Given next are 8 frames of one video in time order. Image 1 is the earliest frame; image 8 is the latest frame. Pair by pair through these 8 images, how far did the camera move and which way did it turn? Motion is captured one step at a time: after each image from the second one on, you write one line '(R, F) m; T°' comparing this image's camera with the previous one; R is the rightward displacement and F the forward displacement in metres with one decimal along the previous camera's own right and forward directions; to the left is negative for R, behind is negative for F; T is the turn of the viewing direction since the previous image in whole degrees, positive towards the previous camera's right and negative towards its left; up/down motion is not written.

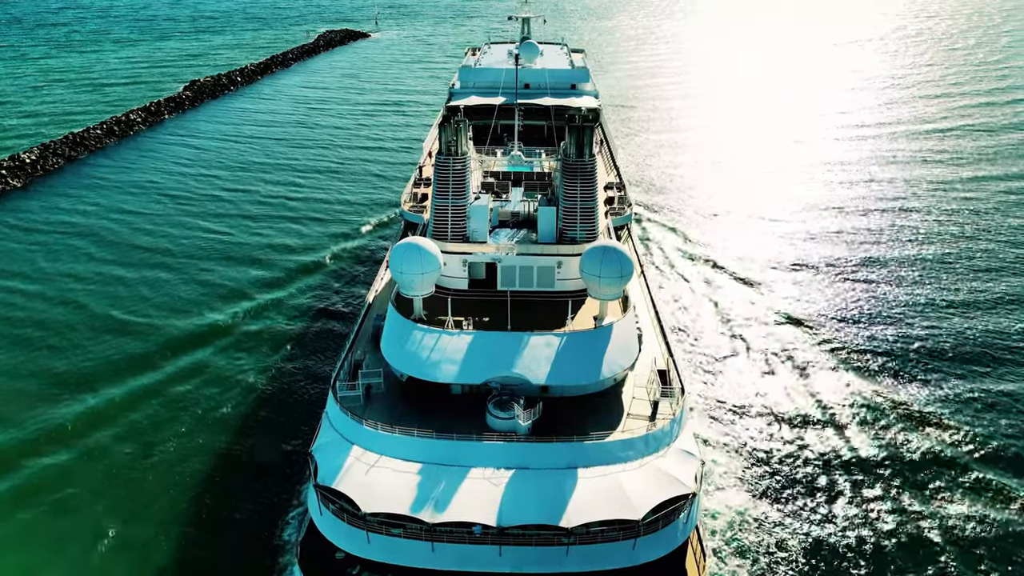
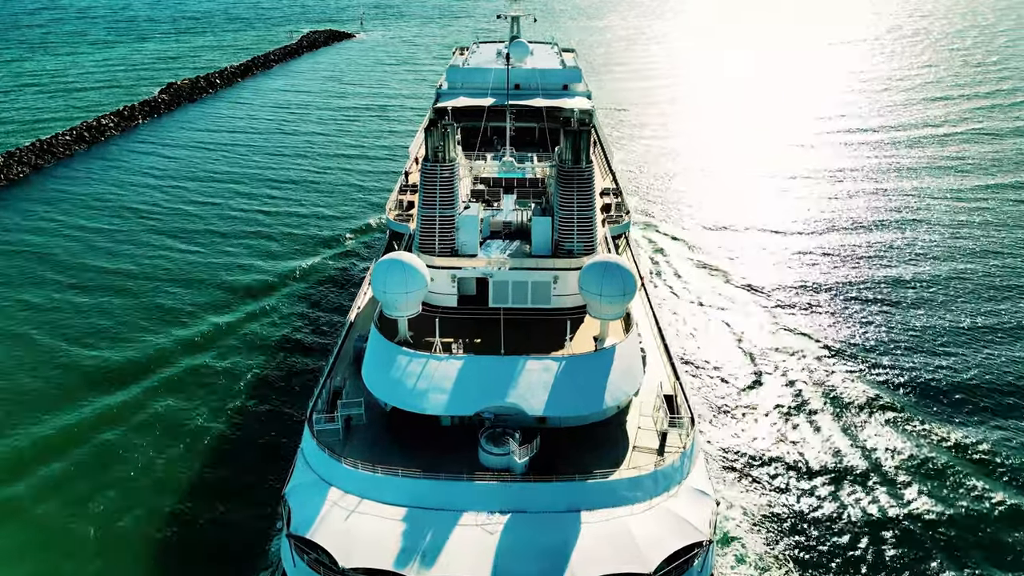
(-0.1, +2.4) m; +1°
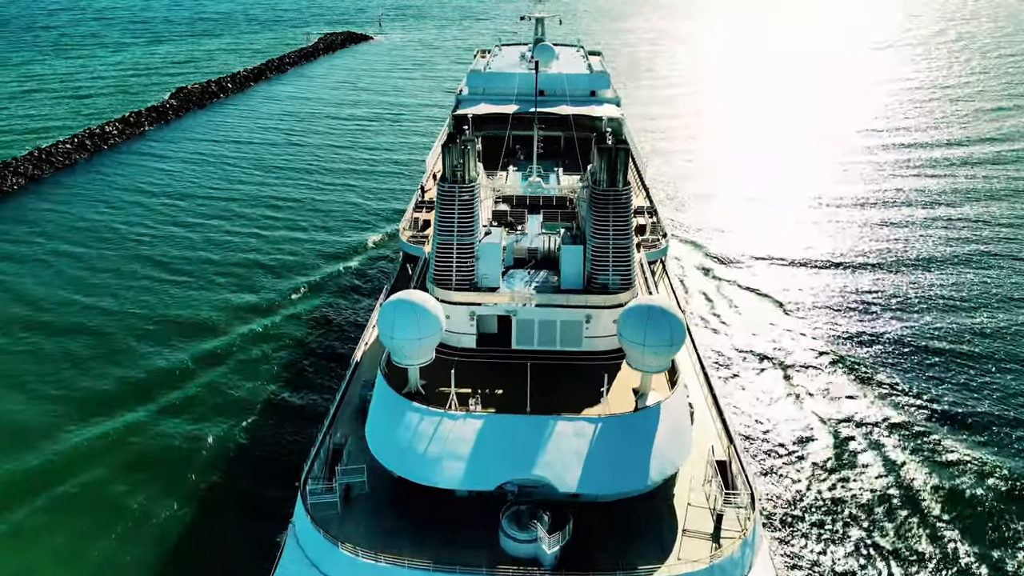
(-0.3, +3.8) m; -1°
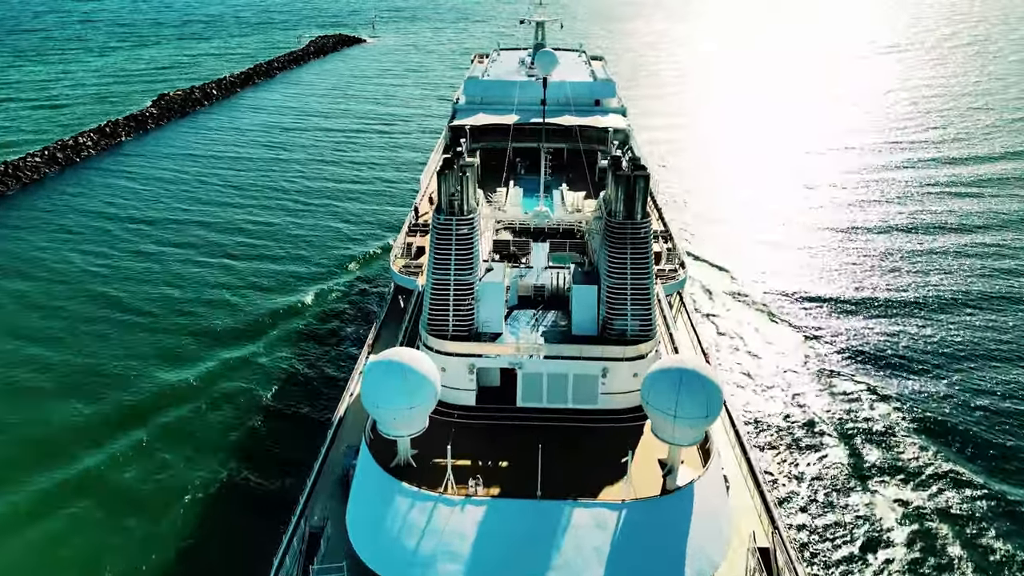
(-0.3, +3.5) m; 0°
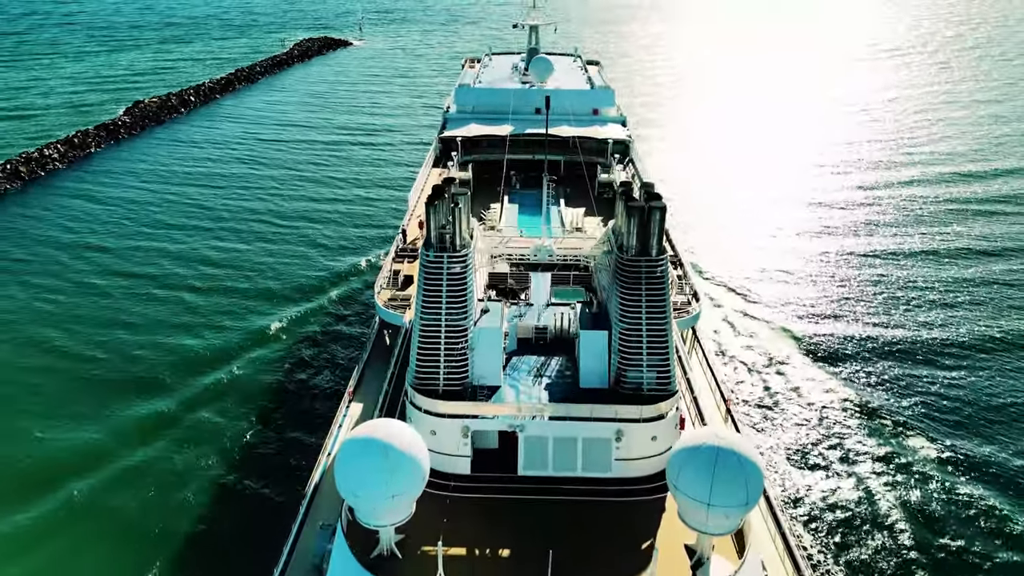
(-0.2, +3.1) m; +1°
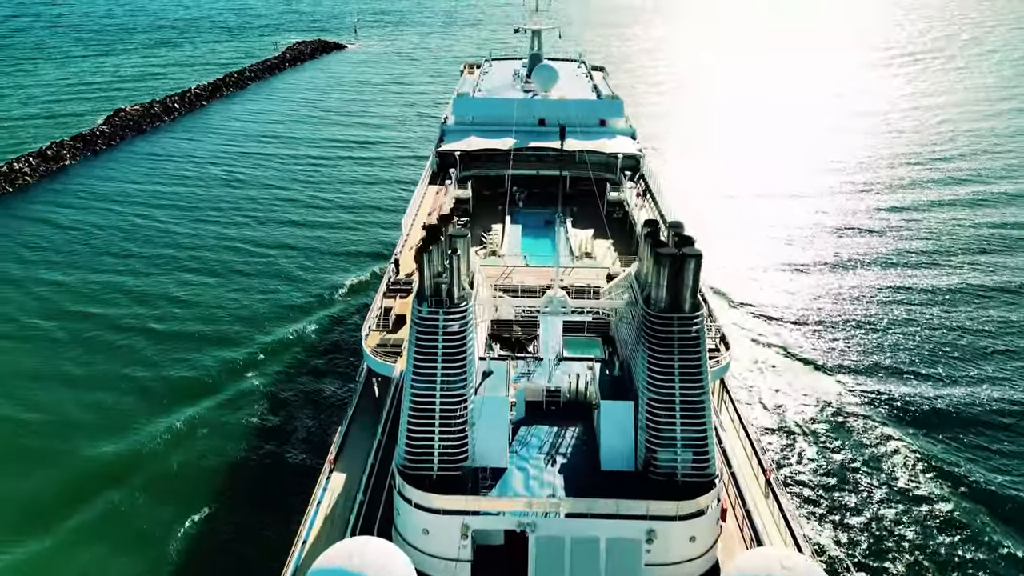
(-0.2, +3.6) m; 0°
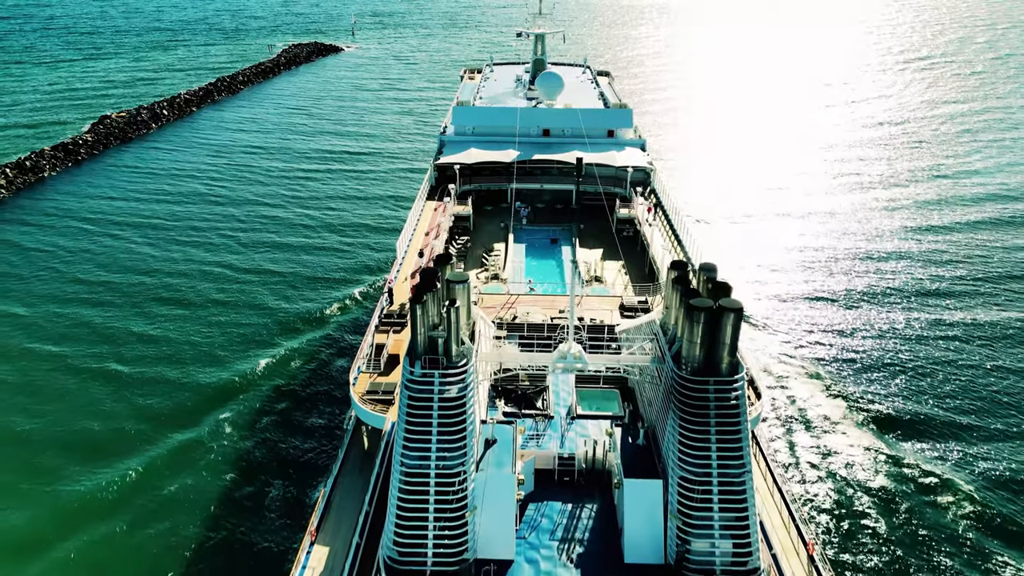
(-0.2, +2.9) m; 0°
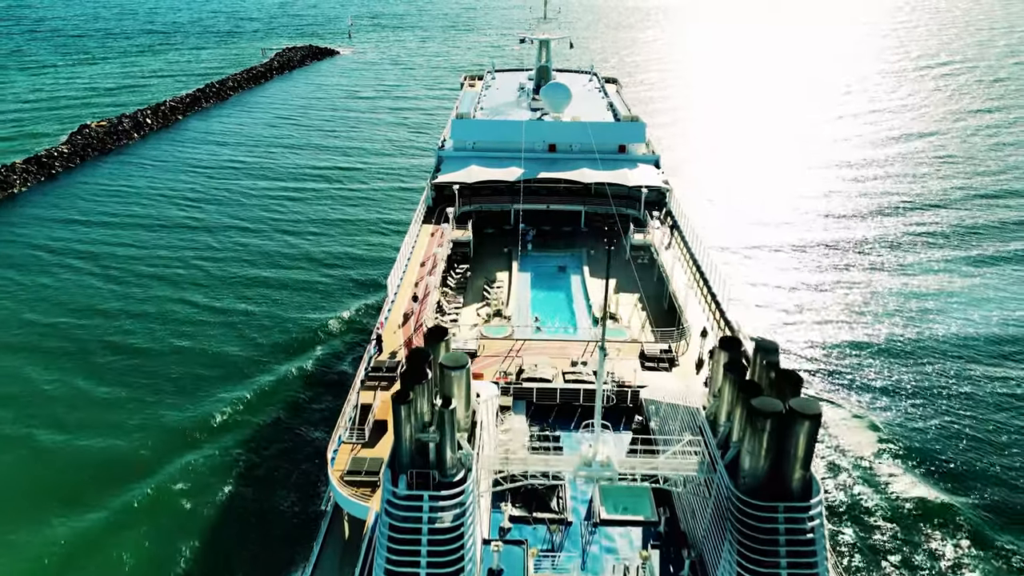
(-0.2, +3.8) m; 0°
